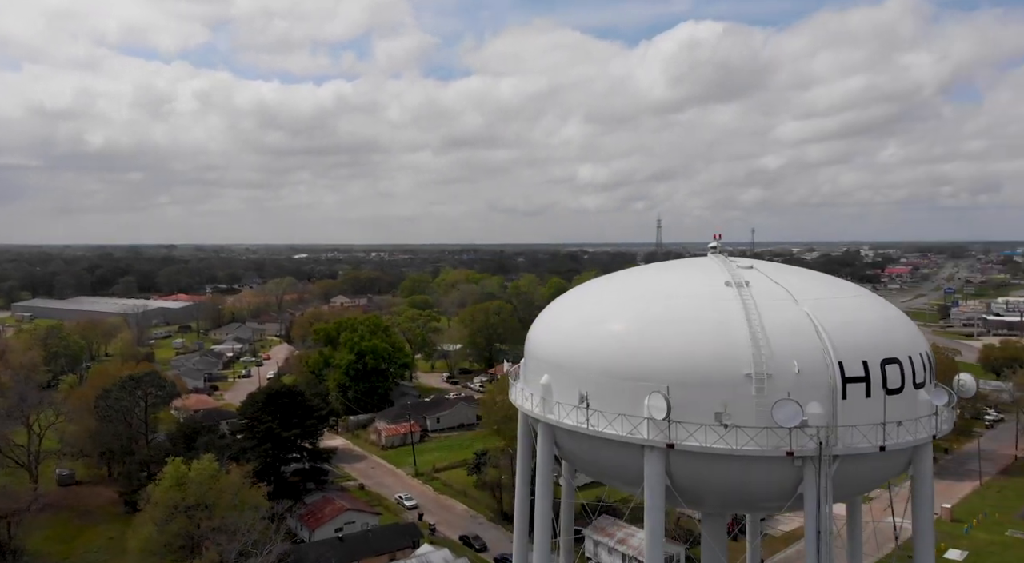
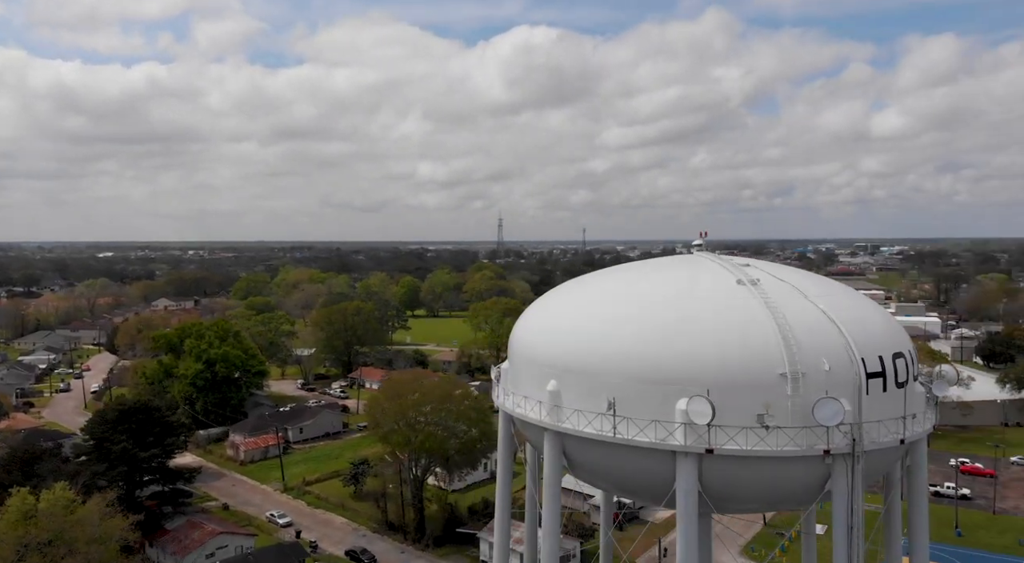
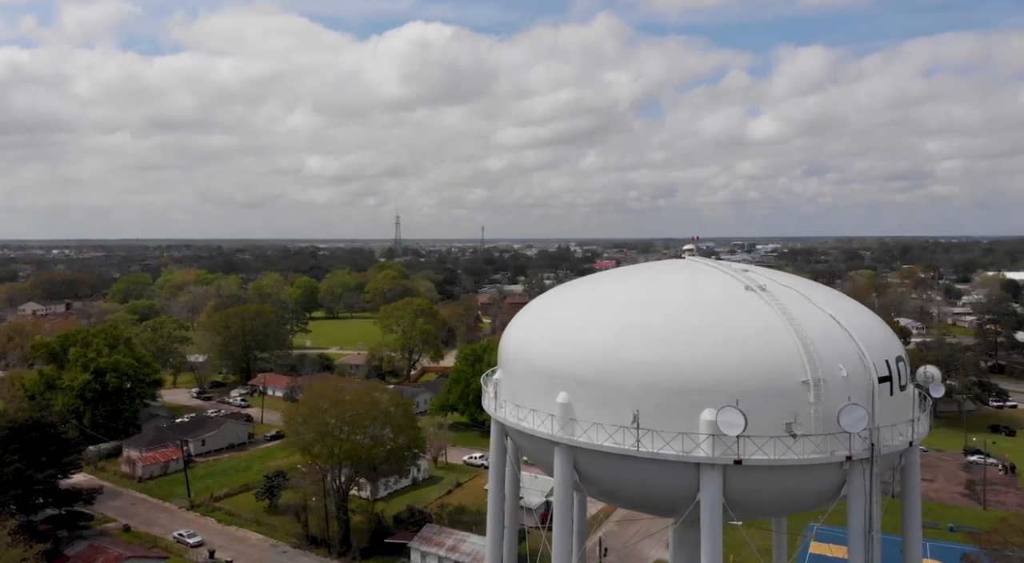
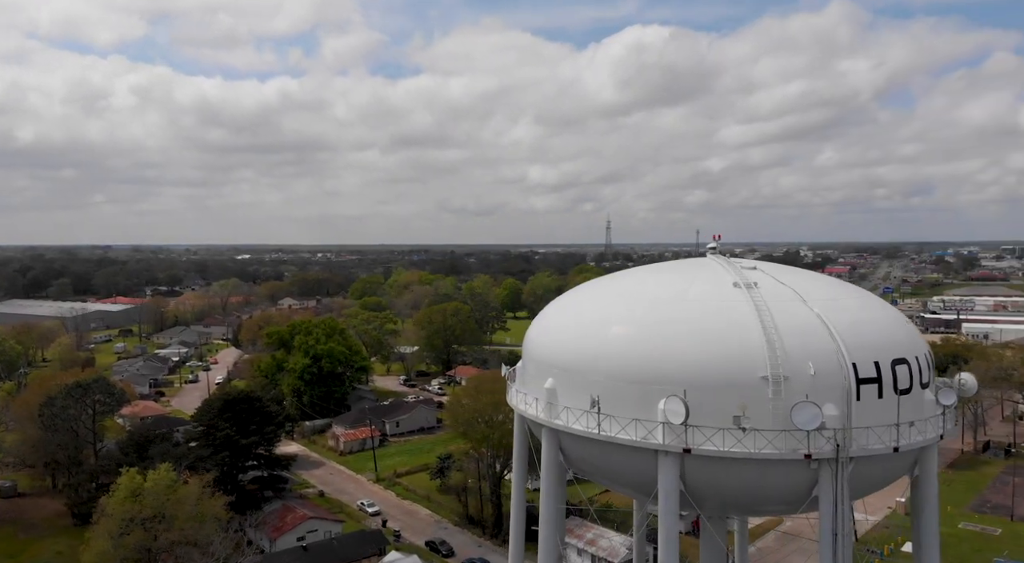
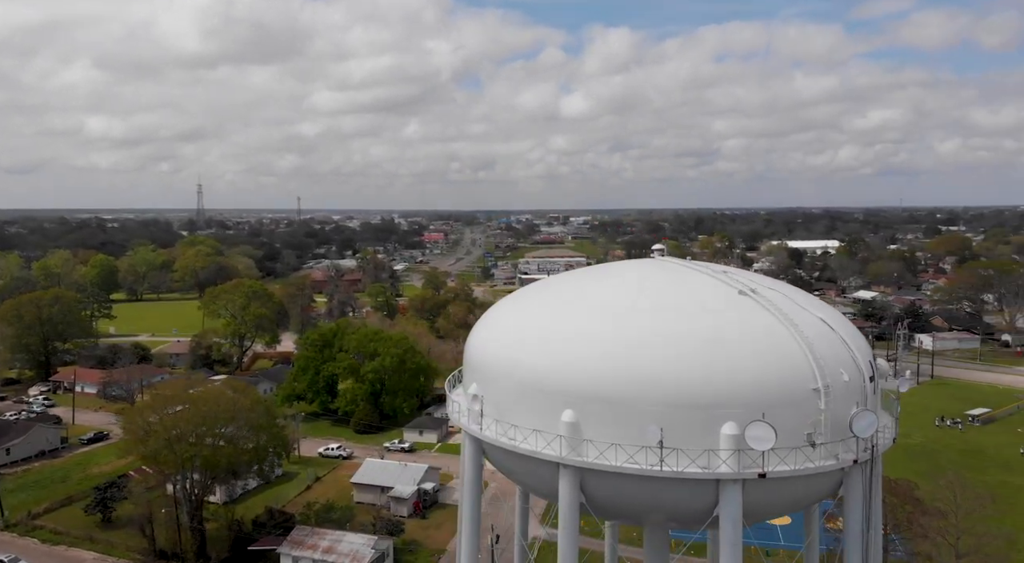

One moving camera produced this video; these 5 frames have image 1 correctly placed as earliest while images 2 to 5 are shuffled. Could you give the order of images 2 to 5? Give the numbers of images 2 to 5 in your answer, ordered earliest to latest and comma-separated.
4, 2, 3, 5
